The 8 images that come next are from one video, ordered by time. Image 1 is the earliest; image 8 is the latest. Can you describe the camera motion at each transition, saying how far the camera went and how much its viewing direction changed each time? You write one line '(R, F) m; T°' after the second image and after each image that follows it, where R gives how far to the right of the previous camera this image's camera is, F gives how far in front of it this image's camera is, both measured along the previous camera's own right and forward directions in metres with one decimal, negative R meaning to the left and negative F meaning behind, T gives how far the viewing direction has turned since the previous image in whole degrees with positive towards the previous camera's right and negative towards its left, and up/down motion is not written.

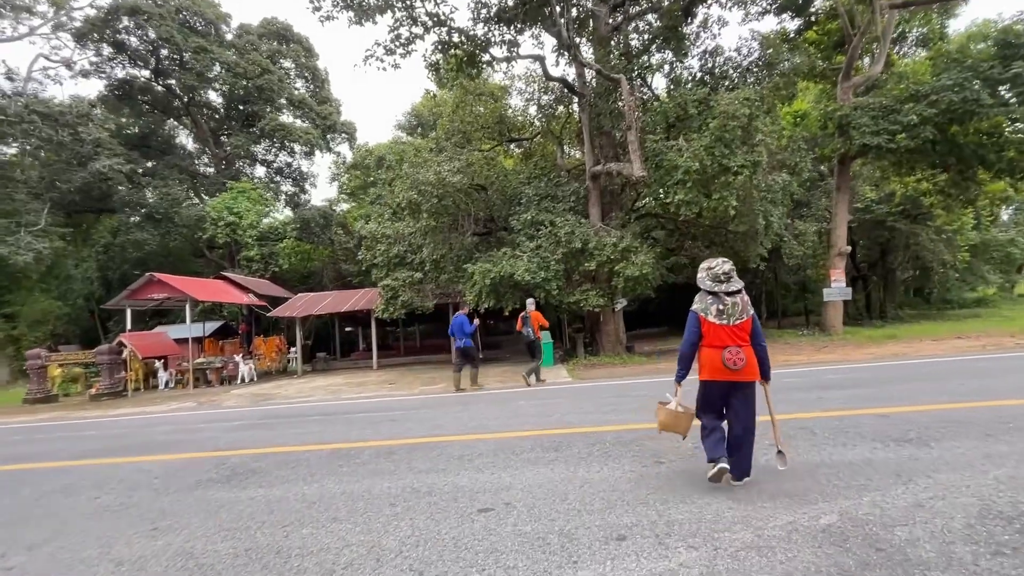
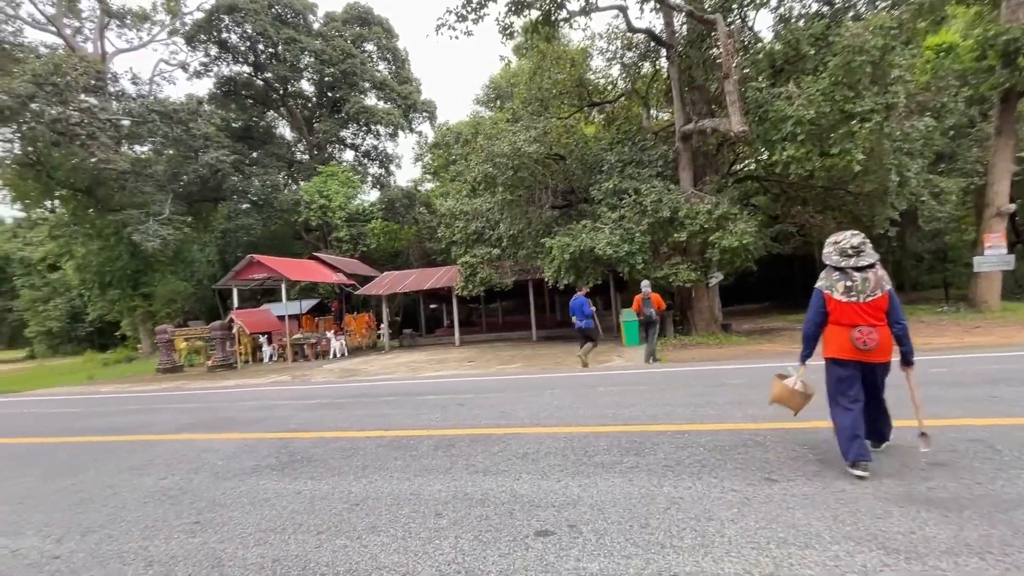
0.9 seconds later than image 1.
(+0.1, +0.7) m; -10°
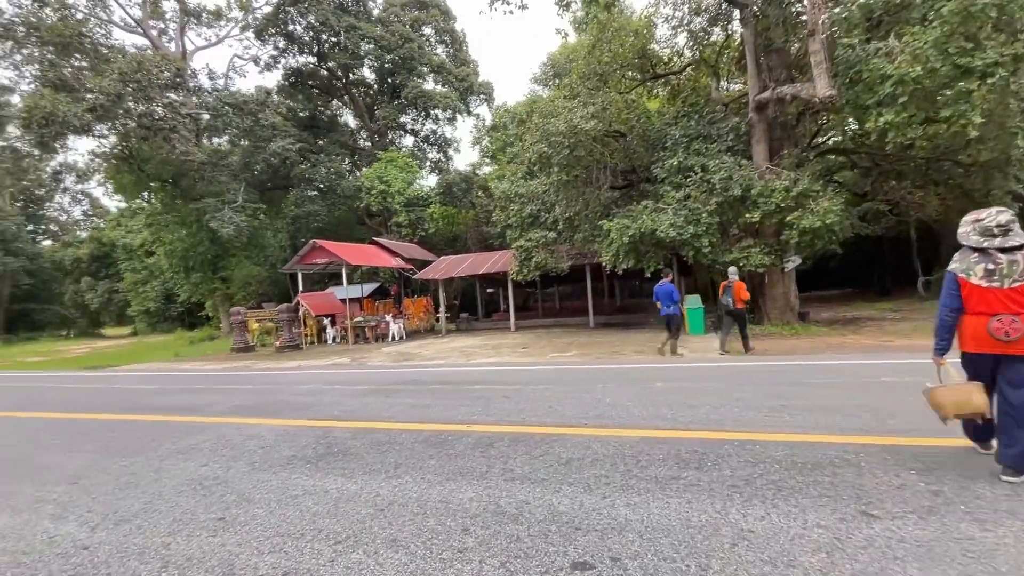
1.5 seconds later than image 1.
(+0.1, +0.5) m; -7°
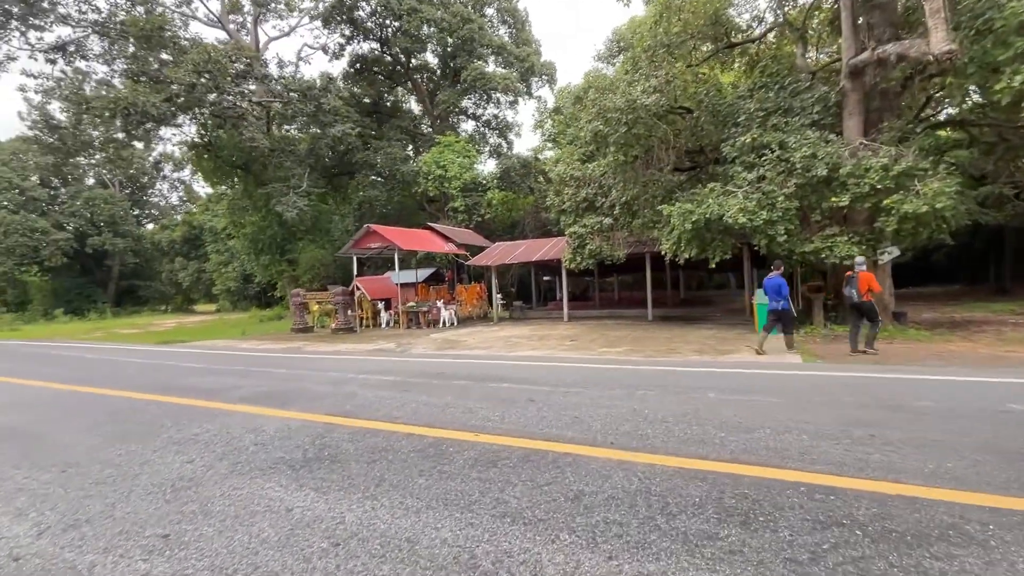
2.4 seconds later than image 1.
(+0.4, +0.8) m; -8°
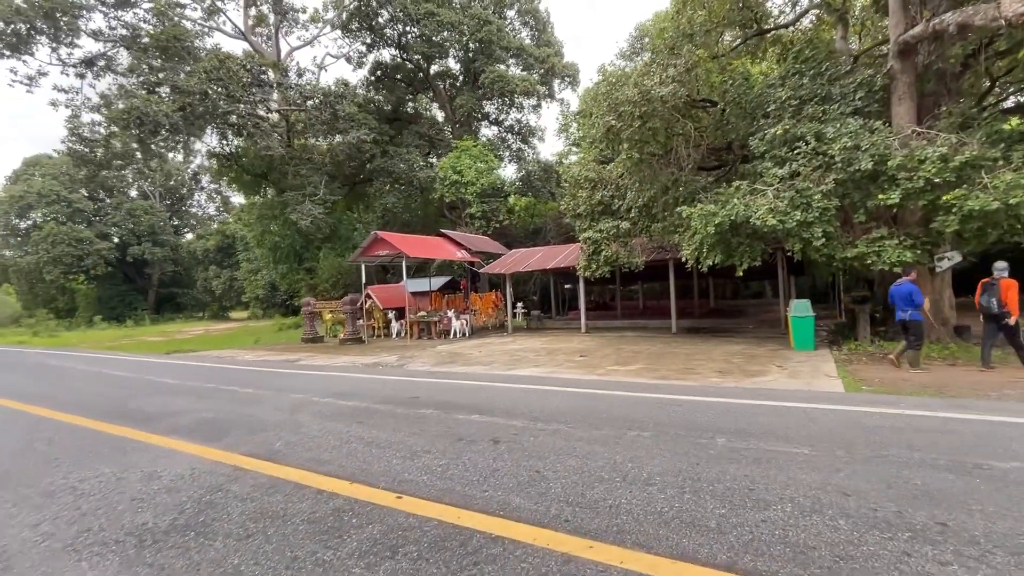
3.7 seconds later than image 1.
(+0.7, +1.1) m; -4°
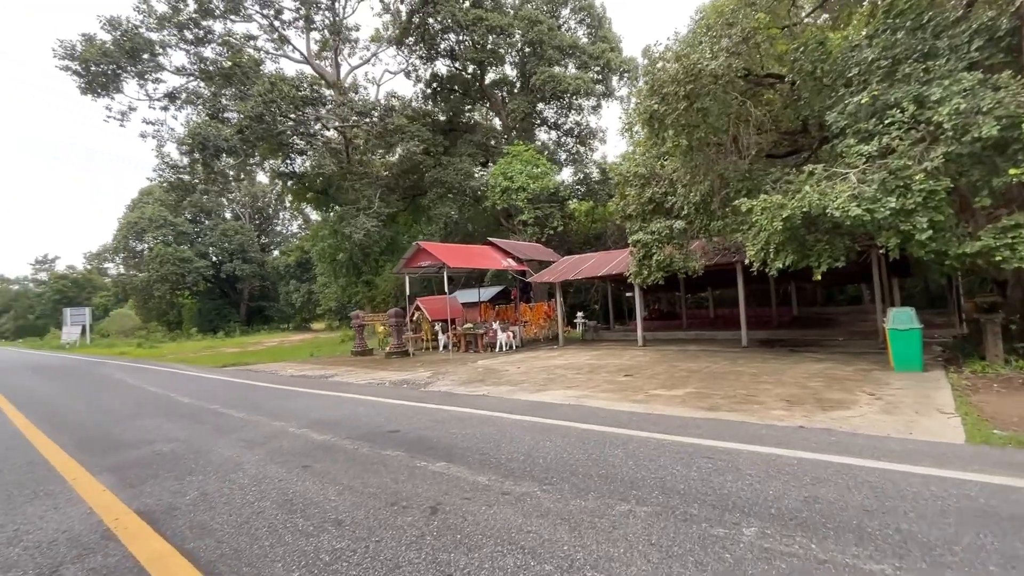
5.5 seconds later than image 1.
(+1.0, +1.3) m; -9°
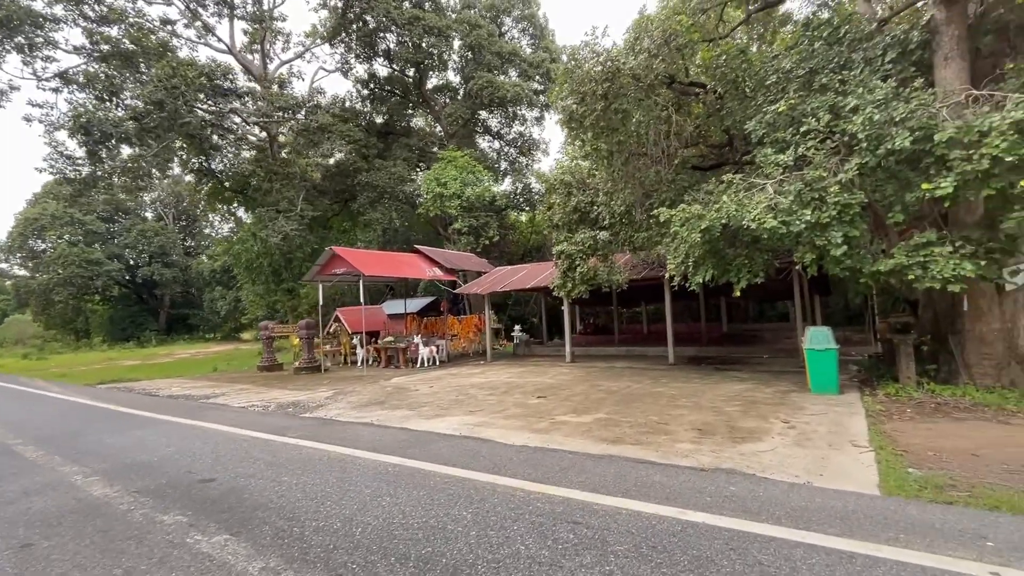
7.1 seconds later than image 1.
(+1.0, +1.0) m; +6°
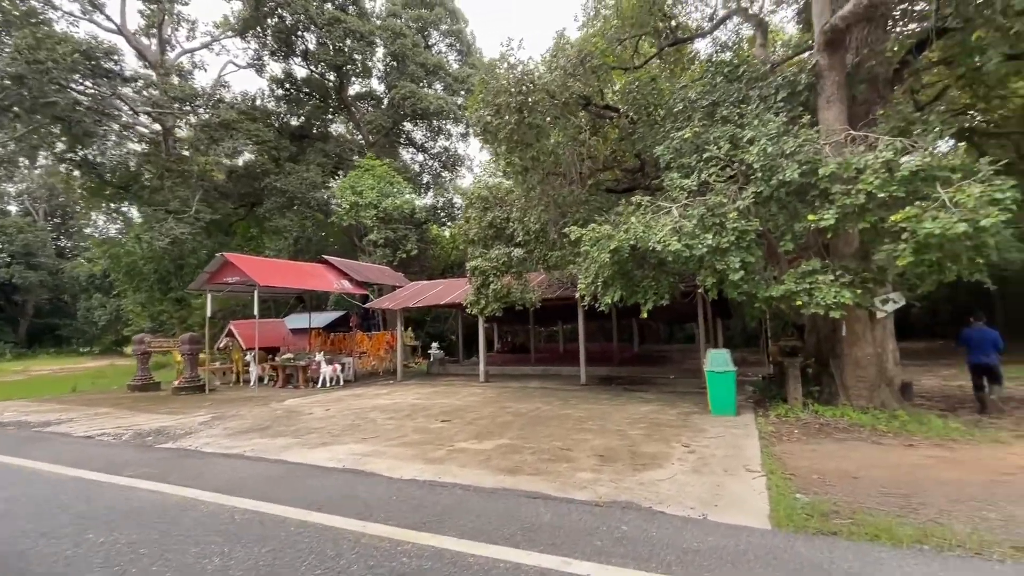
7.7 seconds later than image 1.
(+0.4, +0.5) m; +9°
